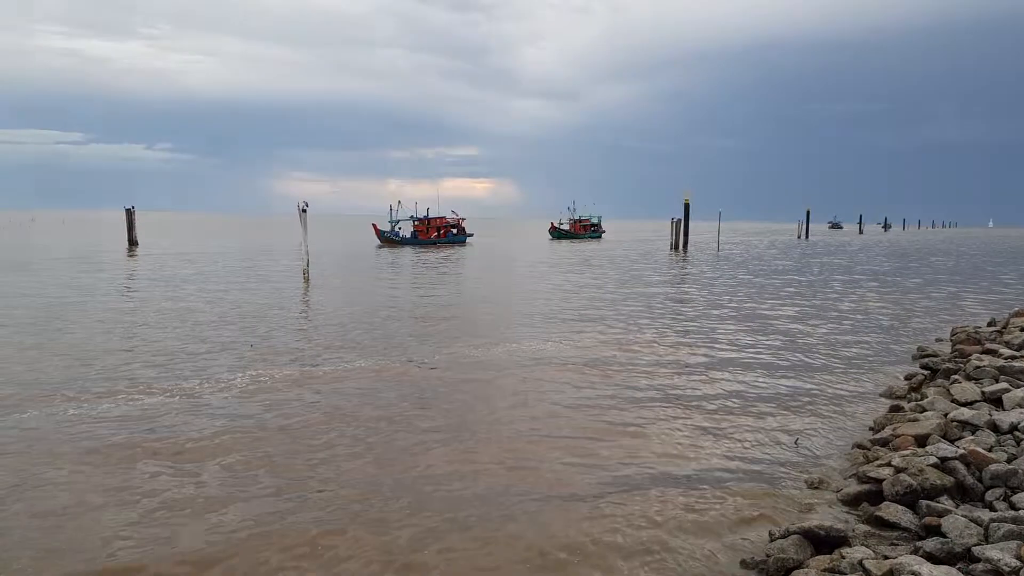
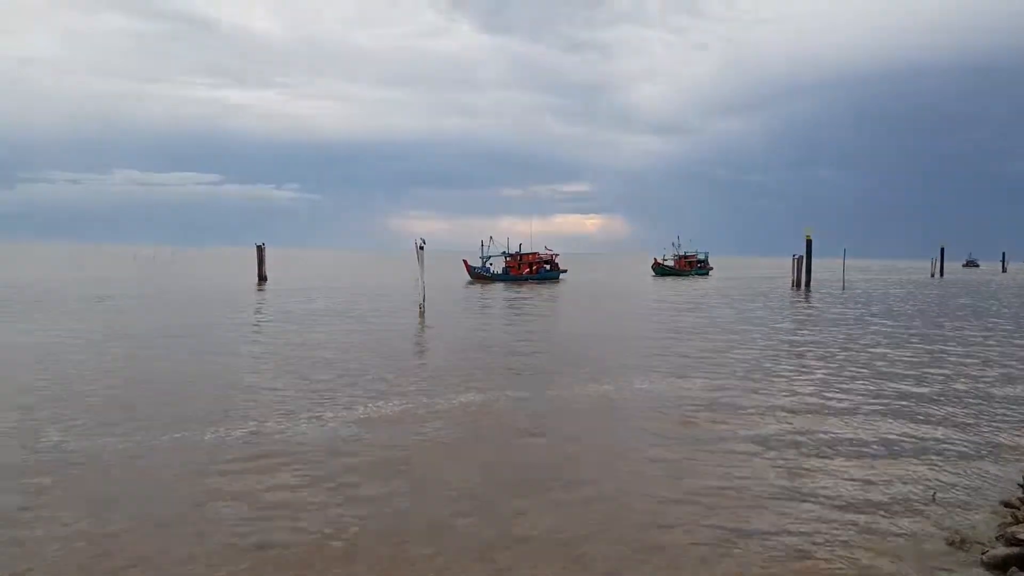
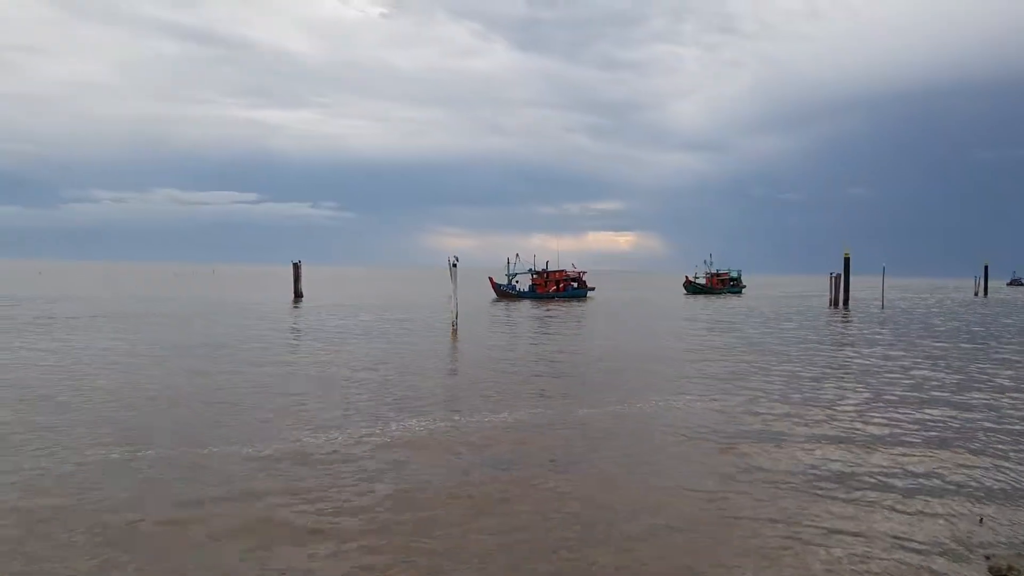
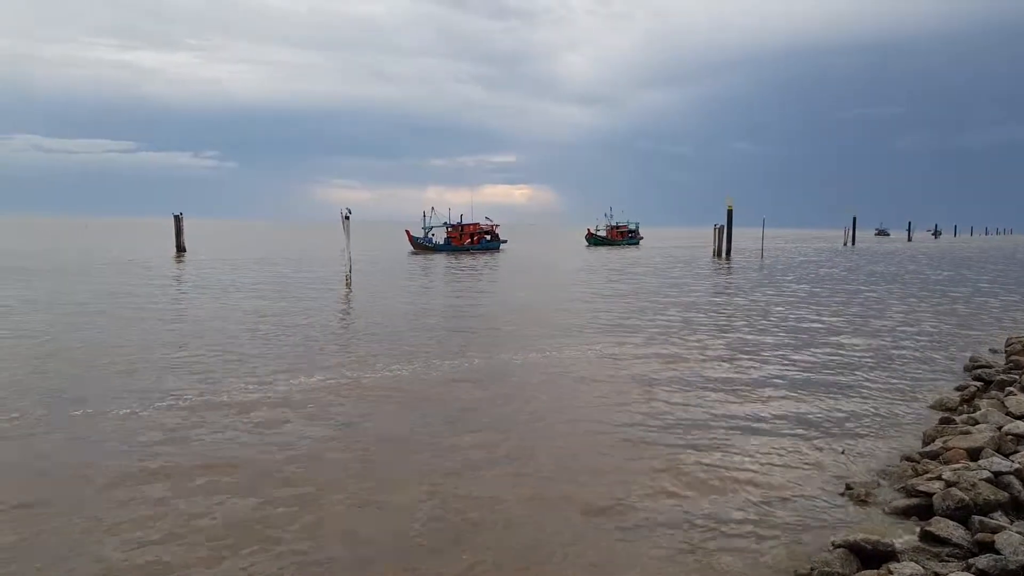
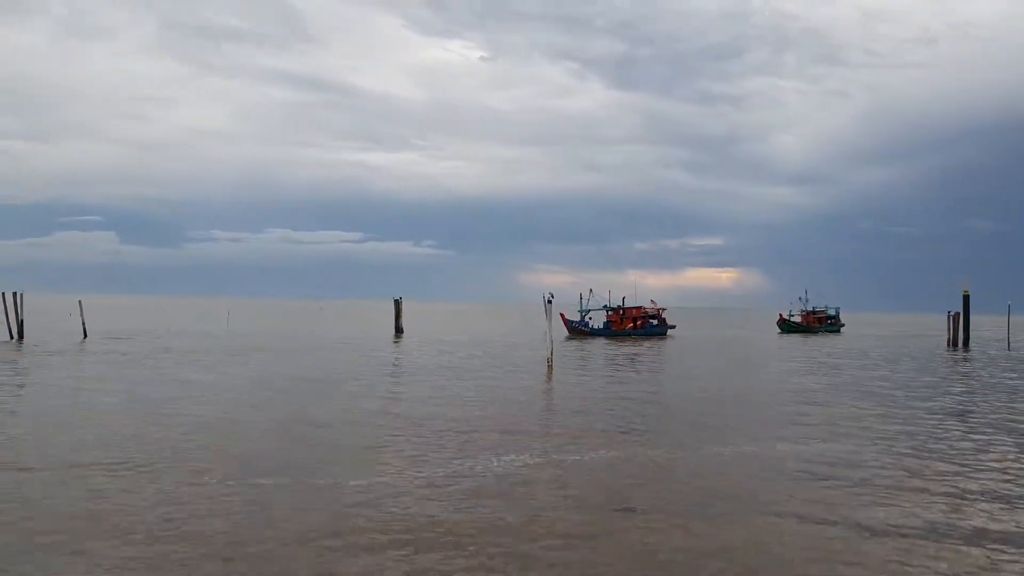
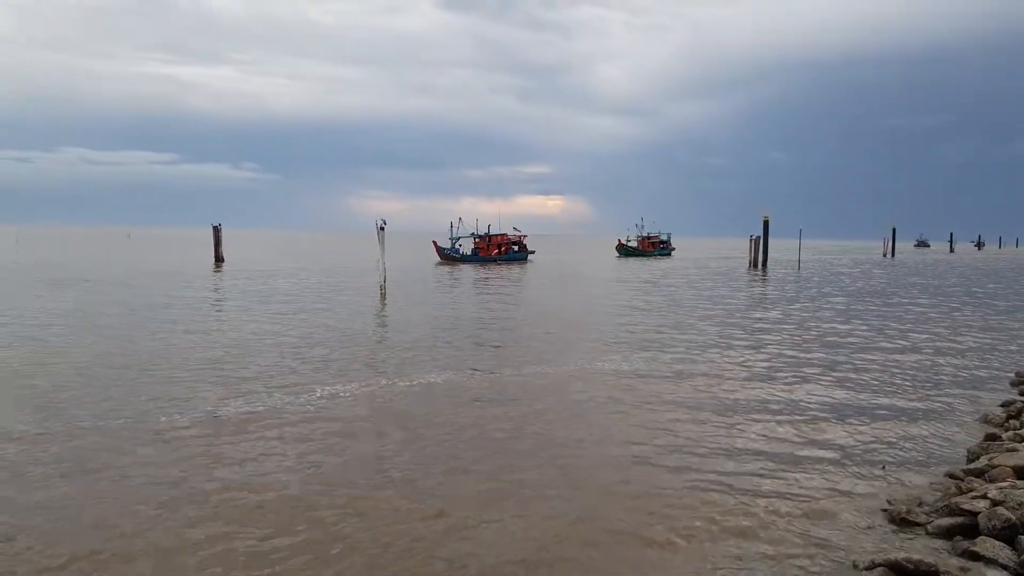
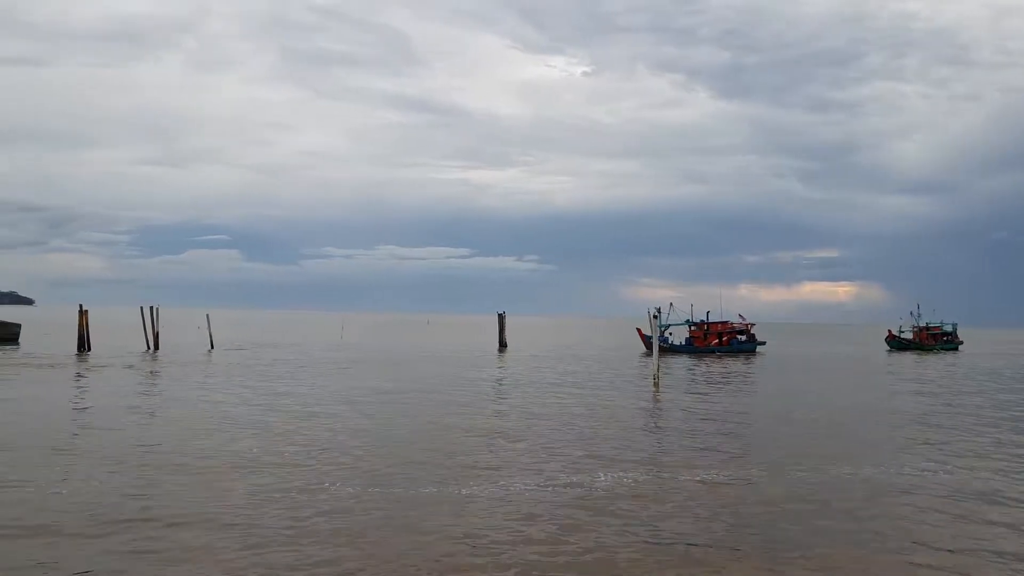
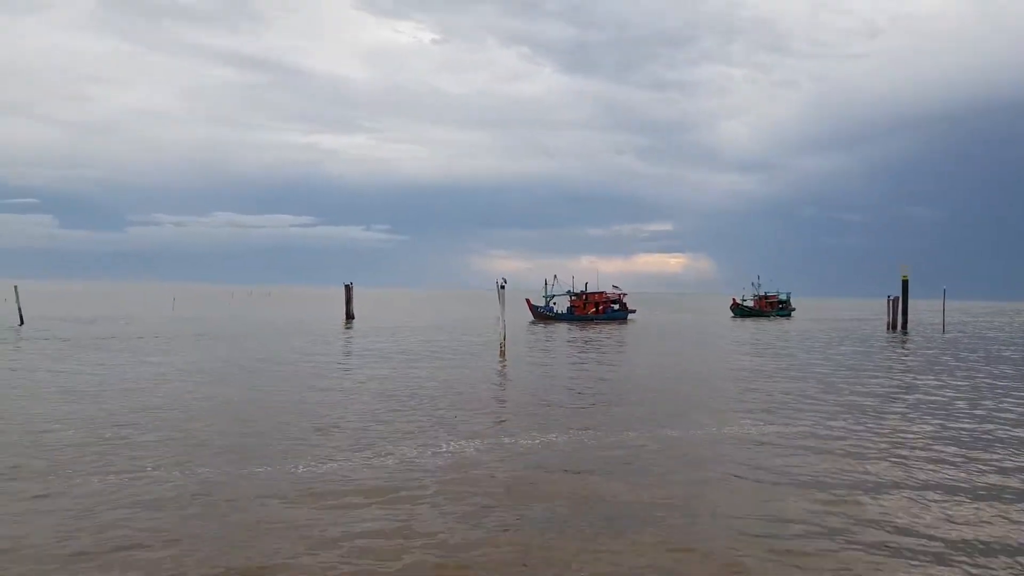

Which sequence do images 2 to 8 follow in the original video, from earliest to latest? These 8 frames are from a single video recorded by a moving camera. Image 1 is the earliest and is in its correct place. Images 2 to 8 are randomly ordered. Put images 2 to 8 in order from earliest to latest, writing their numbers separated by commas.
4, 6, 2, 3, 8, 5, 7
